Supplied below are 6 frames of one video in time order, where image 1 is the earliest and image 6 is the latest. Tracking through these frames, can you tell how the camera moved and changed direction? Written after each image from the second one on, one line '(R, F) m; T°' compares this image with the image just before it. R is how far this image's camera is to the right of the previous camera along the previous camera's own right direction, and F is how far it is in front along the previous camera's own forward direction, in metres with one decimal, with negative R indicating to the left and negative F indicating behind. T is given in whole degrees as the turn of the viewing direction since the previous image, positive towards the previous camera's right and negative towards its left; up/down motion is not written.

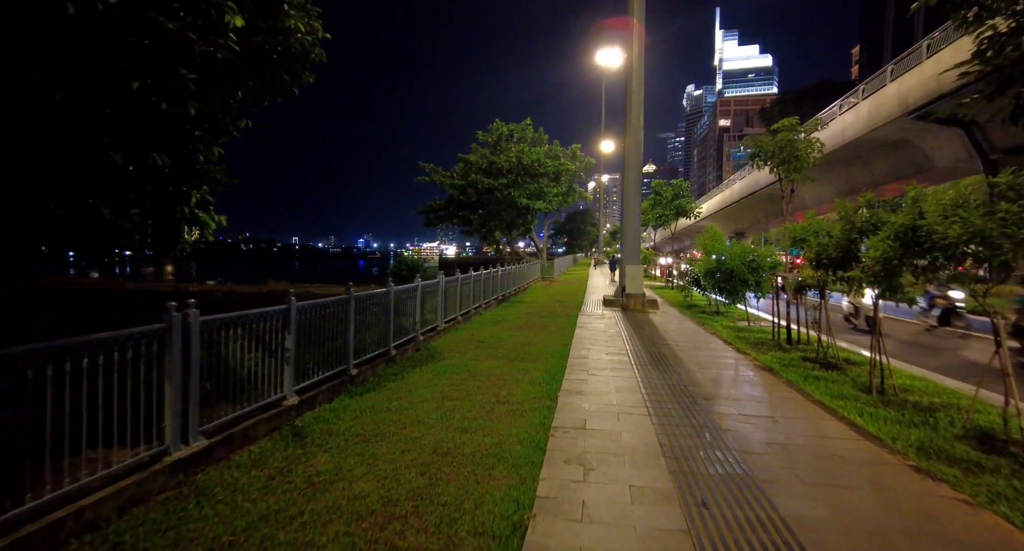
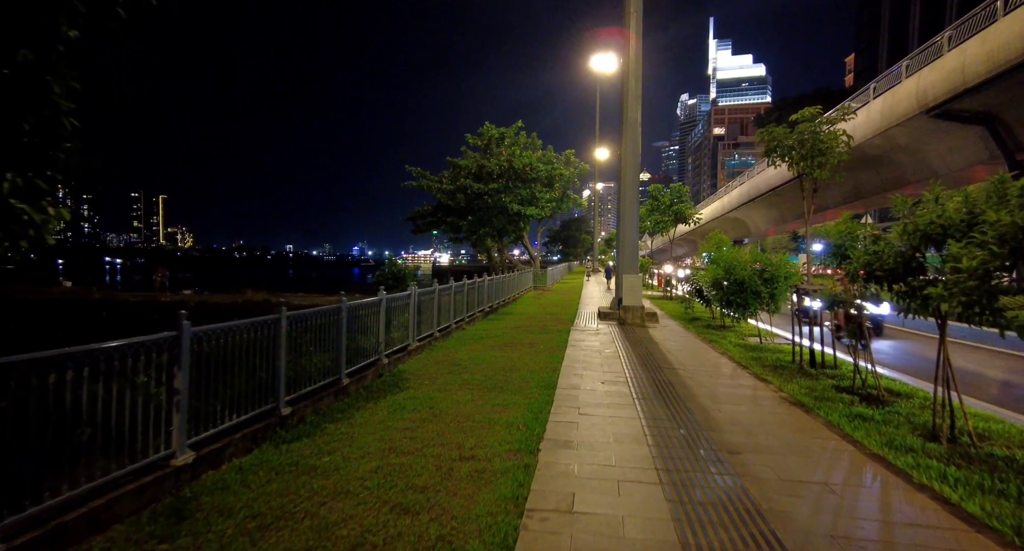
(+0.3, +1.4) m; +1°
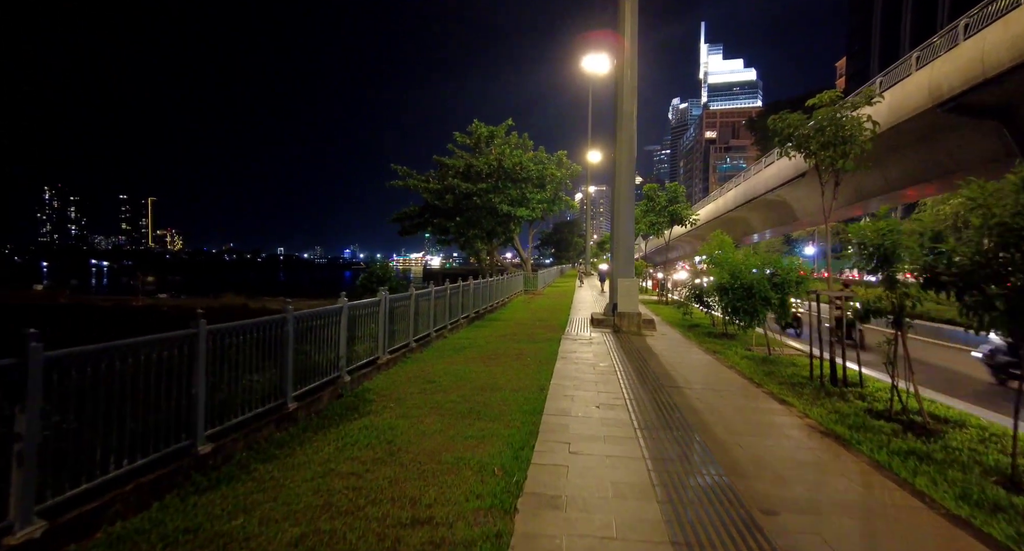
(+0.2, +1.1) m; +1°
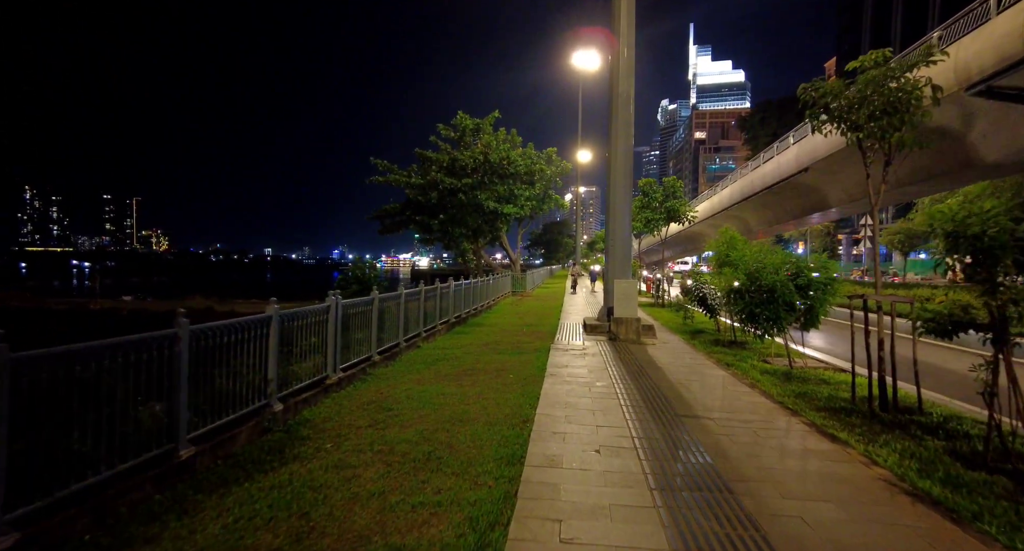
(+0.2, +1.5) m; +1°
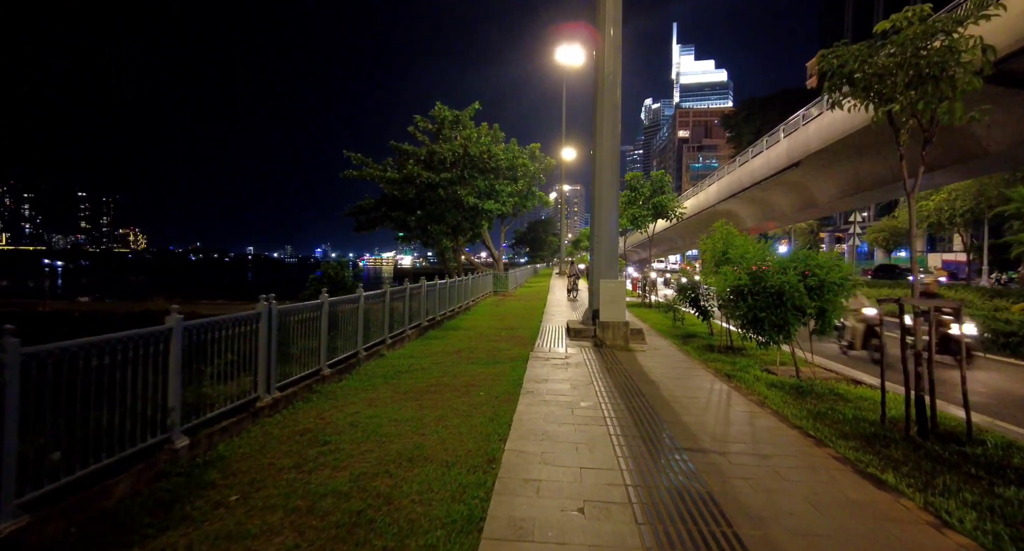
(+0.2, +1.1) m; +2°
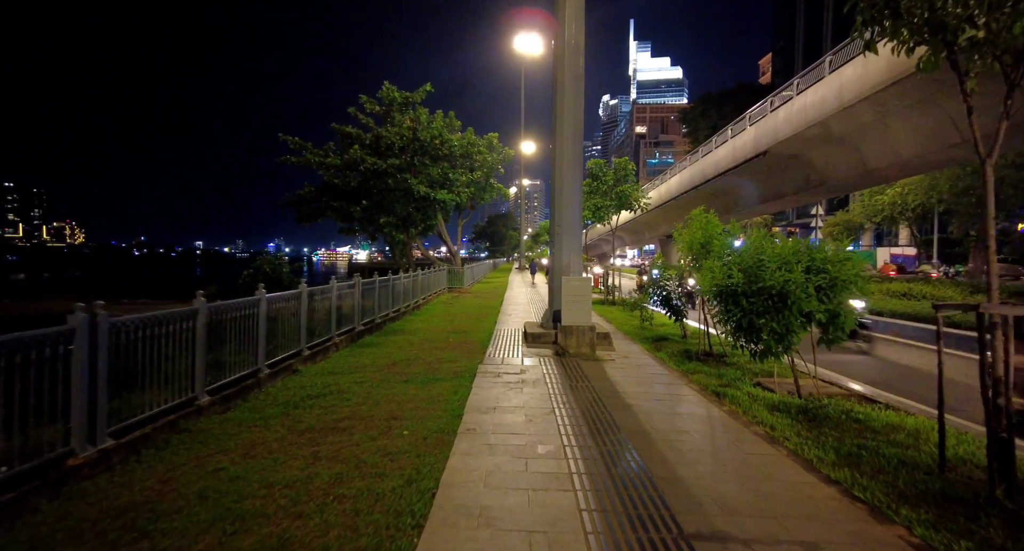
(+0.3, +1.7) m; +5°
